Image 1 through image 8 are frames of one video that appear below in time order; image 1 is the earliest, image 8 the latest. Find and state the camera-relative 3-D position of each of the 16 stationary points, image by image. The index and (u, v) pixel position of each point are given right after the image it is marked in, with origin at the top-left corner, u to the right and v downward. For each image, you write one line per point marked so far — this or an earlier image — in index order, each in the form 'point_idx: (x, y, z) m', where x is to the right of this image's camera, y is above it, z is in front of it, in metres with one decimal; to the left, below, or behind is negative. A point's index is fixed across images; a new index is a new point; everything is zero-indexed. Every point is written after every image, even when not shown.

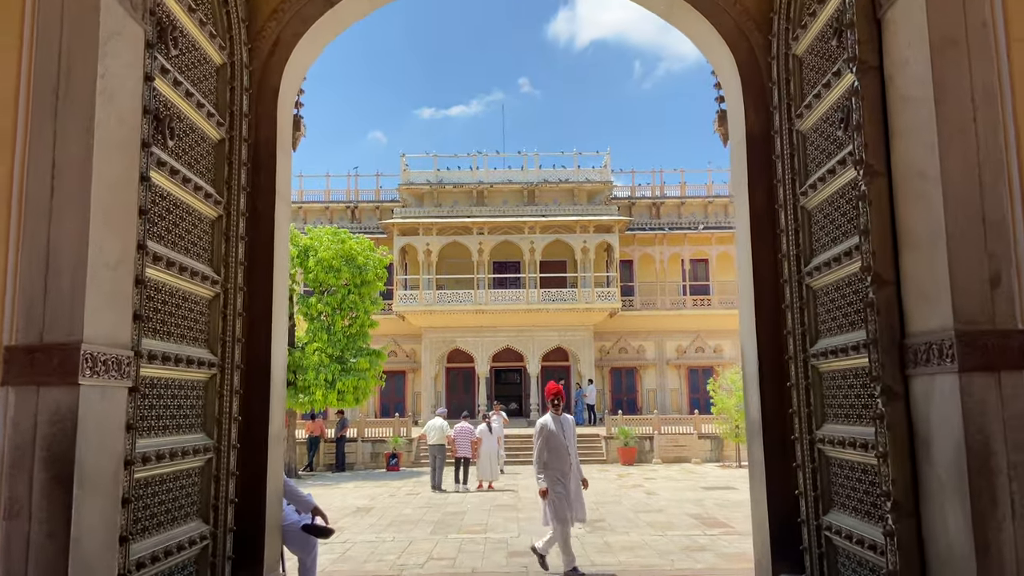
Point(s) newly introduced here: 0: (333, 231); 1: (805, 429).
0: (-4.4, +1.4, +17.4) m
1: (+1.7, -0.8, +4.0) m
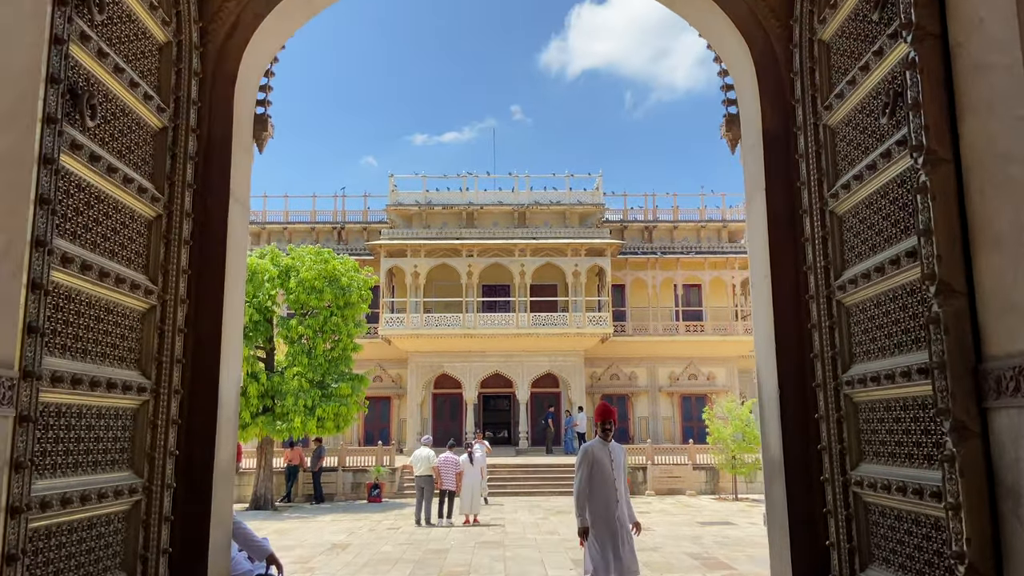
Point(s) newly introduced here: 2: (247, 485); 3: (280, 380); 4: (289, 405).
0: (-4.7, +0.9, +16.8) m
1: (+1.6, -0.9, +3.5) m
2: (-6.3, -4.7, +16.9) m
3: (-5.1, -2.0, +15.7) m
4: (-4.8, -2.5, +15.4) m
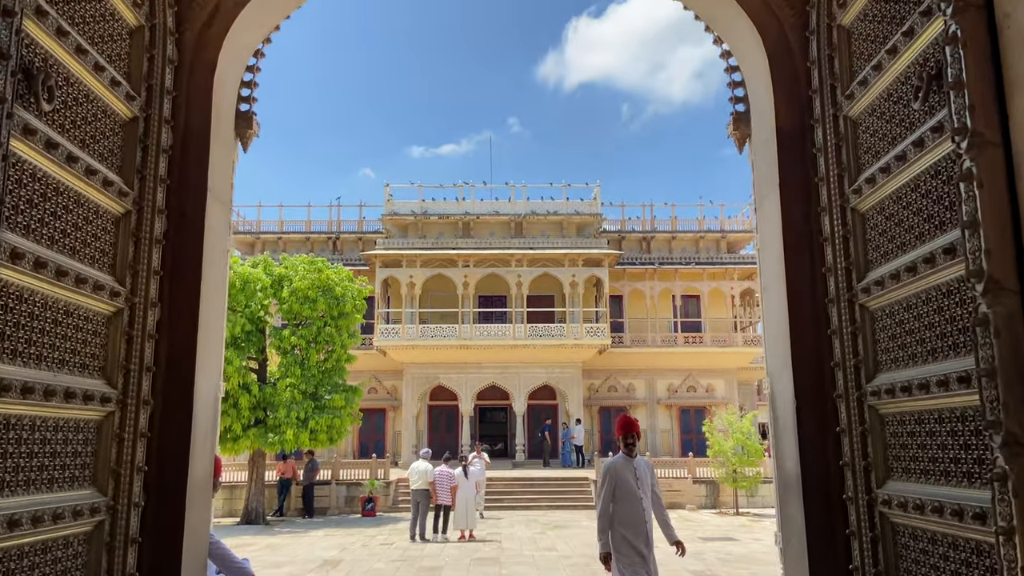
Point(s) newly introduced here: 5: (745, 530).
0: (-4.7, +0.7, +16.5) m
1: (+1.6, -0.9, +3.2) m
2: (-6.4, -4.9, +16.6) m
3: (-5.2, -2.2, +15.4) m
4: (-4.9, -2.7, +15.0) m
5: (+4.4, -4.6, +13.3) m
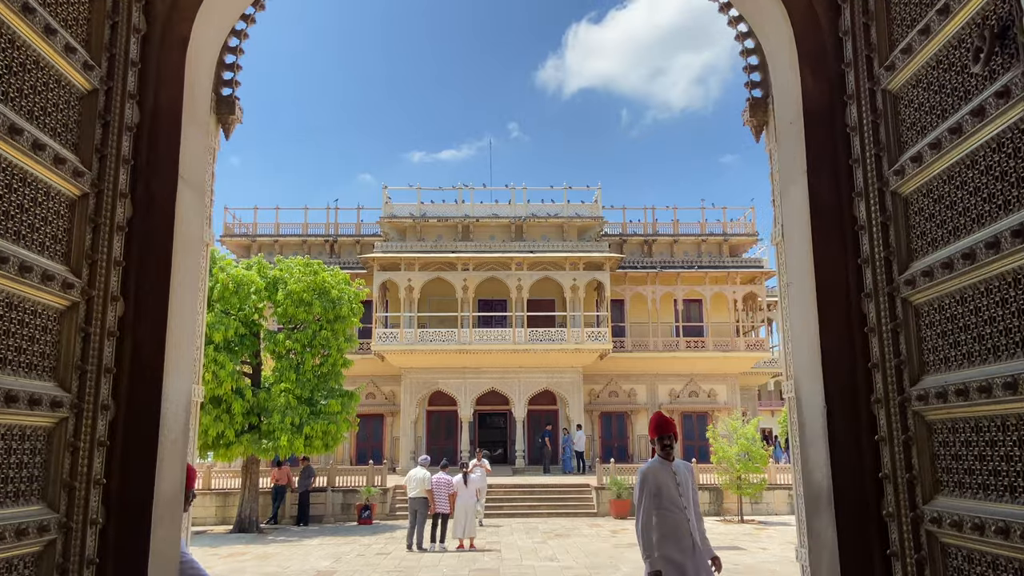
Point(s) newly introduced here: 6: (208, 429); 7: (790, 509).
0: (-4.7, +0.6, +16.2) m
1: (+1.6, -0.9, +2.9) m
2: (-6.4, -5.0, +16.2) m
3: (-5.2, -2.3, +15.0) m
4: (-4.9, -2.8, +14.7) m
5: (+4.4, -4.6, +13.0) m
6: (-6.1, -2.8, +14.2) m
7: (+6.7, -5.4, +17.1) m
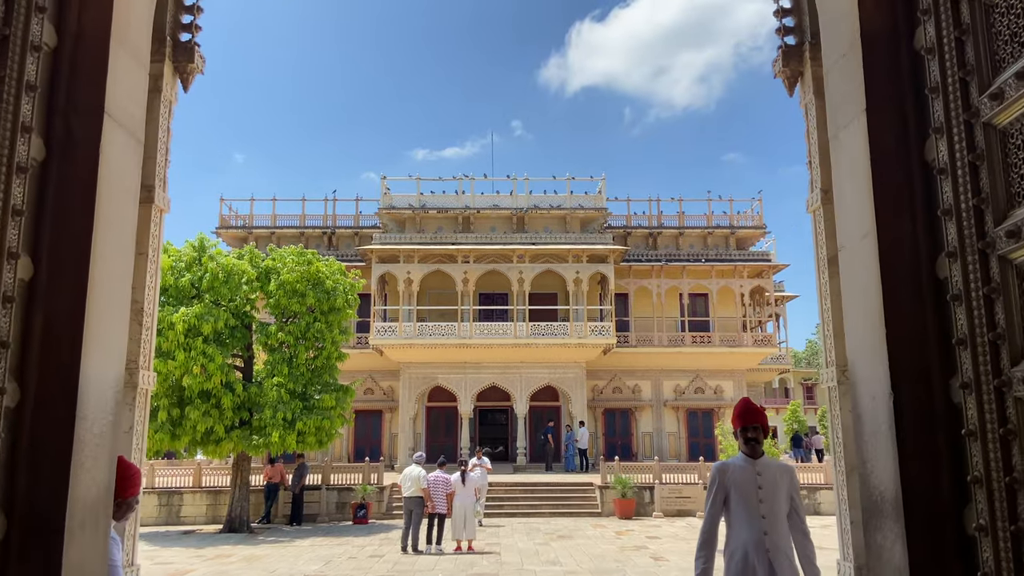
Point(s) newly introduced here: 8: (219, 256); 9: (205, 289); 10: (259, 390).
0: (-4.7, +0.8, +15.6) m
1: (+1.6, -0.7, +2.3) m
2: (-6.4, -4.8, +15.6) m
3: (-5.2, -2.1, +14.5) m
4: (-4.9, -2.6, +14.1) m
5: (+4.4, -4.4, +12.4) m
6: (-6.1, -2.6, +13.6) m
7: (+6.7, -5.2, +16.6) m
8: (-6.1, +0.7, +14.6) m
9: (-6.2, 0.0, +14.2) m
10: (-5.2, -2.1, +14.5) m
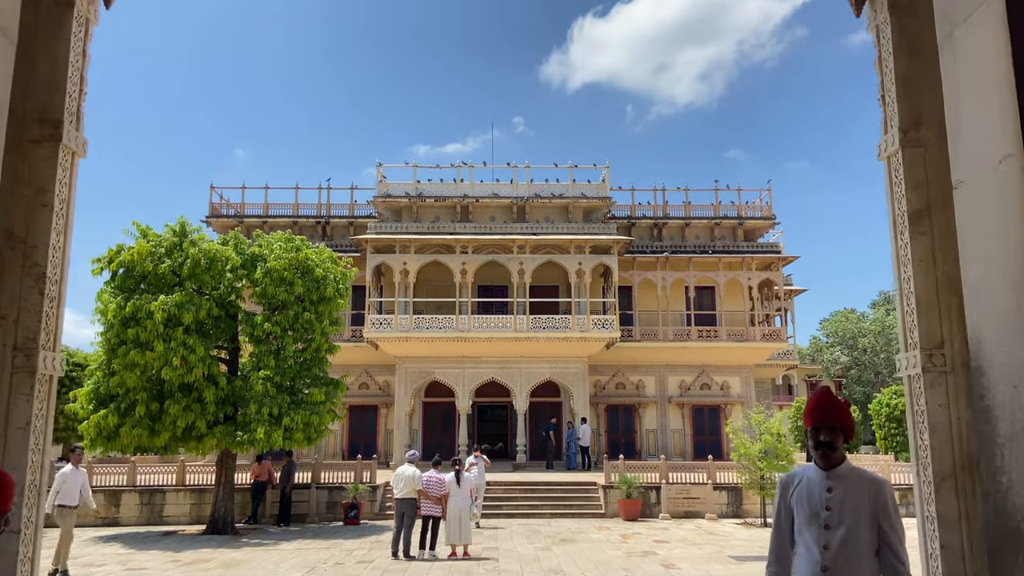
0: (-4.7, +1.1, +14.8) m
1: (+1.6, -0.6, +1.5) m
2: (-6.4, -4.6, +14.9) m
3: (-5.2, -1.9, +13.7) m
4: (-4.9, -2.4, +13.3) m
5: (+4.4, -4.2, +11.6) m
6: (-6.1, -2.4, +12.9) m
7: (+6.7, -5.0, +15.8) m
8: (-6.1, +0.9, +13.8) m
9: (-6.2, +0.2, +13.4) m
10: (-5.2, -1.8, +13.7) m
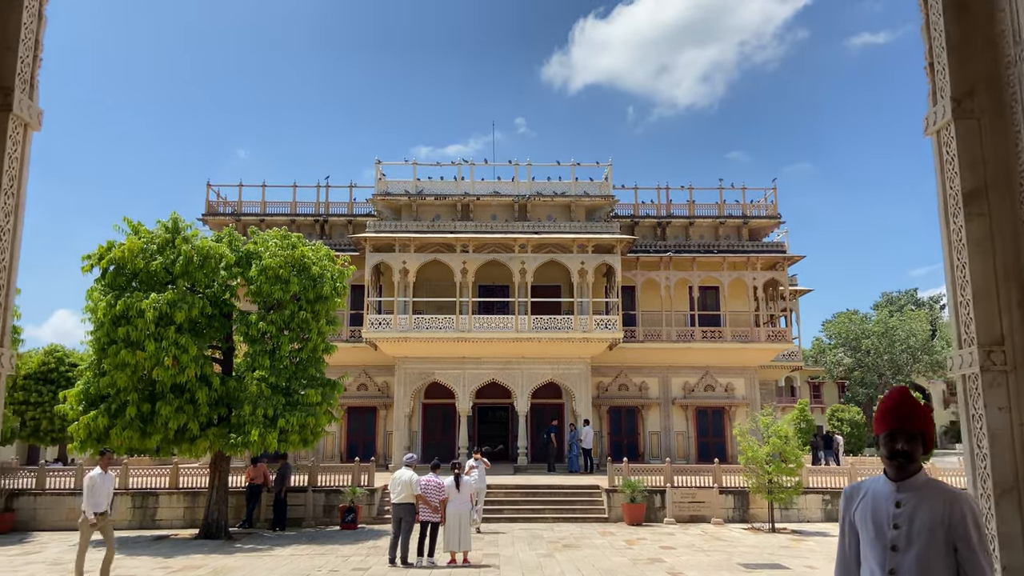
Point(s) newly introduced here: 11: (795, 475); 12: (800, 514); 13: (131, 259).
0: (-4.7, +1.1, +14.4) m
1: (+1.6, -0.5, +1.1) m
2: (-6.4, -4.5, +14.5) m
3: (-5.1, -1.8, +13.3) m
4: (-4.9, -2.3, +13.0) m
5: (+4.4, -4.2, +11.2) m
6: (-6.1, -2.4, +12.5) m
7: (+6.8, -5.0, +15.4) m
8: (-6.0, +0.9, +13.5) m
9: (-6.1, +0.3, +13.0) m
10: (-5.2, -1.8, +13.3) m
11: (+5.7, -3.7, +14.2) m
12: (+6.2, -4.9, +15.3) m
13: (-6.9, +0.5, +12.8) m
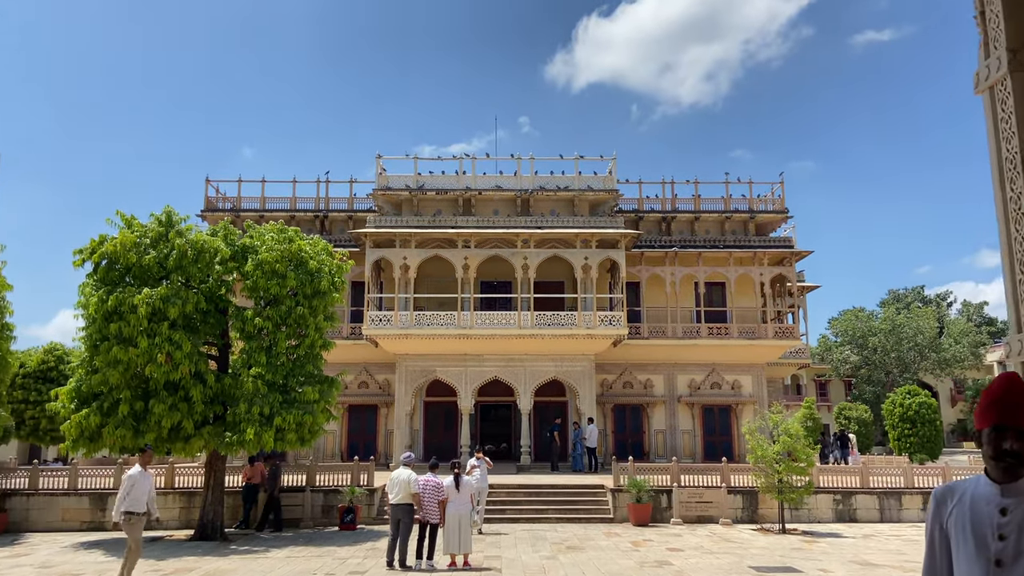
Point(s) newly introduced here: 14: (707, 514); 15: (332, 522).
0: (-4.6, +1.2, +14.1) m
1: (+1.5, -0.4, +0.7) m
2: (-6.3, -4.4, +14.2) m
3: (-5.1, -1.7, +13.0) m
4: (-4.8, -2.2, +12.6) m
5: (+4.4, -4.1, +10.9) m
6: (-6.0, -2.3, +12.2) m
7: (+6.8, -4.8, +15.0) m
8: (-6.0, +1.0, +13.2) m
9: (-6.1, +0.3, +12.7) m
10: (-5.1, -1.7, +13.0) m
11: (+5.7, -3.6, +13.8) m
12: (+6.3, -4.8, +15.0) m
13: (-6.9, +0.6, +12.5) m
14: (+4.1, -4.7, +14.7) m
15: (-3.7, -4.8, +14.5) m
